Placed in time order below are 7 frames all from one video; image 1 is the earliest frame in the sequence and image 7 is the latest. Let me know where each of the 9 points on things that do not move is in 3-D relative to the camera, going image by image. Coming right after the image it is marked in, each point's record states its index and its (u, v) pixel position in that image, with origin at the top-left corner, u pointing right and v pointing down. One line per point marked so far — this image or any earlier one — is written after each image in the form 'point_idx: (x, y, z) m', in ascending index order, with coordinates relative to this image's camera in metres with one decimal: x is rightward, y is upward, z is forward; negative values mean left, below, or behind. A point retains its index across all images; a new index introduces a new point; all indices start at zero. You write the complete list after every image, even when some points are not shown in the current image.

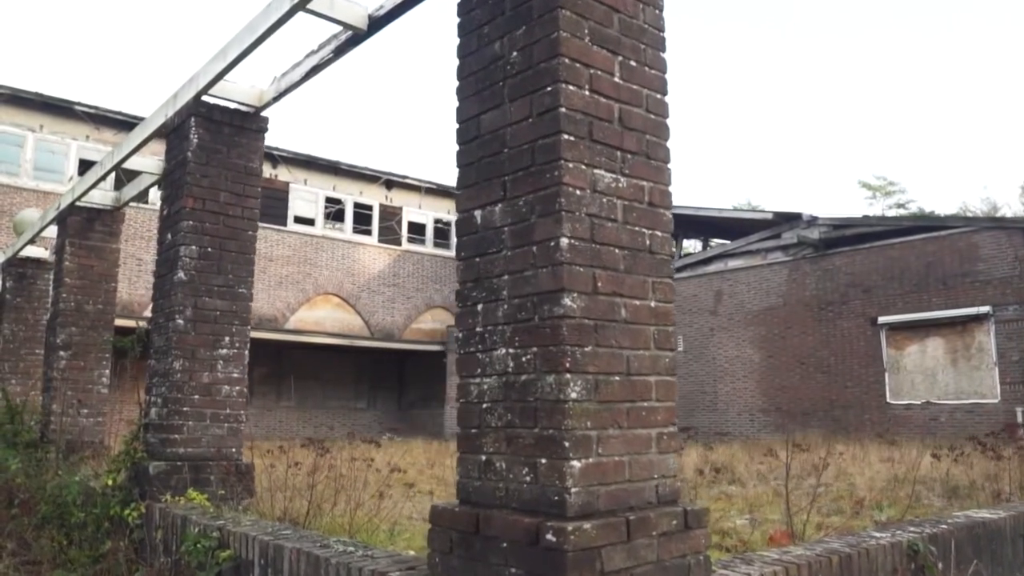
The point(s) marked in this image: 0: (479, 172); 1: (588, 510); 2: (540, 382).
0: (-0.2, +0.6, +3.2) m
1: (+0.4, -1.0, +2.7) m
2: (+0.1, -0.4, +2.8) m
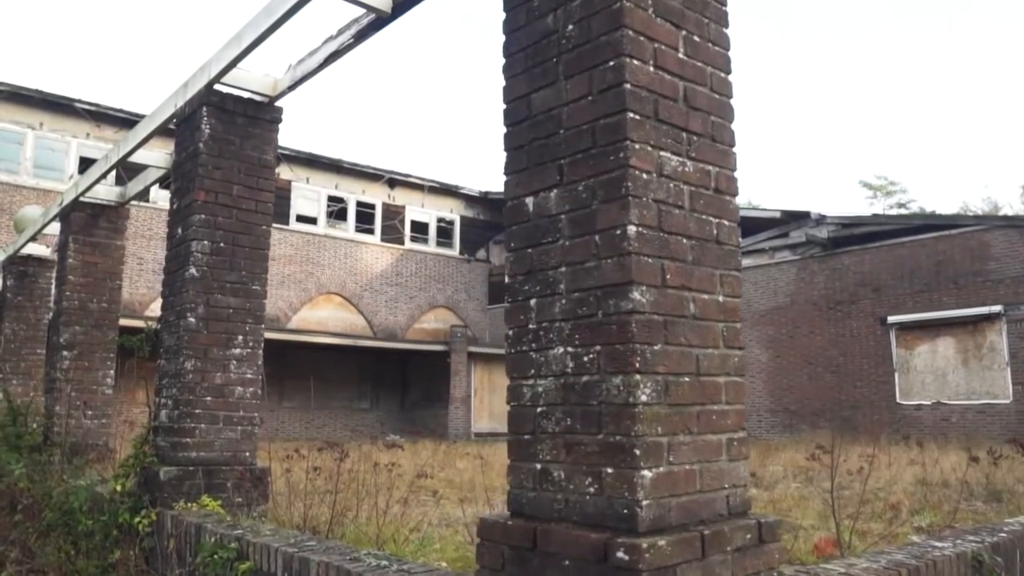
0: (+0.1, +0.7, +2.9) m
1: (+0.6, -1.0, +2.5) m
2: (+0.4, -0.4, +2.6) m
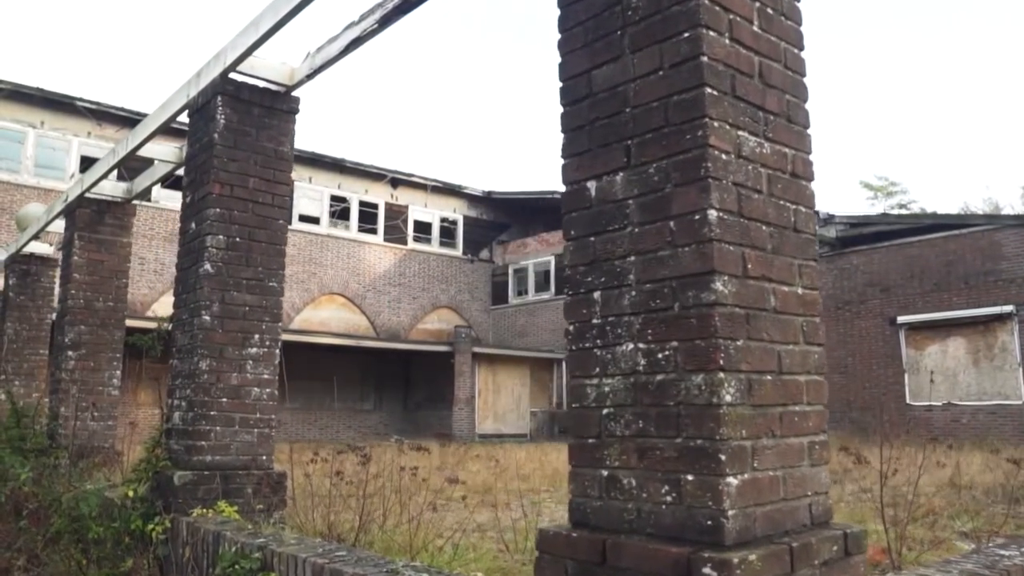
0: (+0.4, +0.7, +2.7) m
1: (+0.9, -0.9, +2.3) m
2: (+0.7, -0.4, +2.3) m
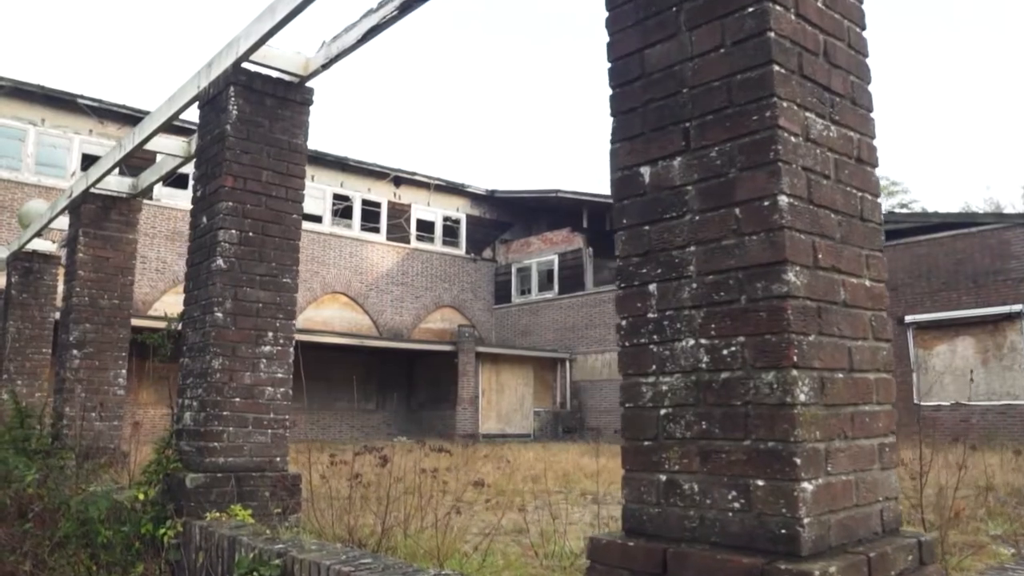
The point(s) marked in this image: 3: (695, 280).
0: (+0.6, +0.7, +2.5) m
1: (+1.1, -0.9, +2.1) m
2: (+0.9, -0.3, +2.2) m
3: (+0.7, 0.0, +2.3) m
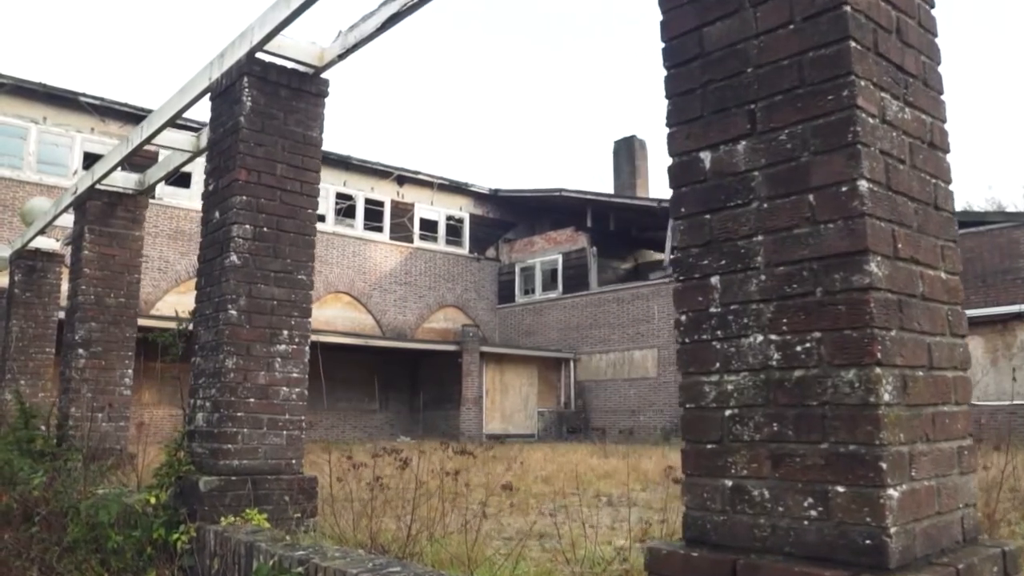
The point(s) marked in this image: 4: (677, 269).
0: (+0.8, +0.7, +2.4) m
1: (+1.3, -0.9, +1.9) m
2: (+1.1, -0.3, +2.0) m
3: (+0.9, +0.1, +2.2) m
4: (+0.6, +0.1, +2.4) m
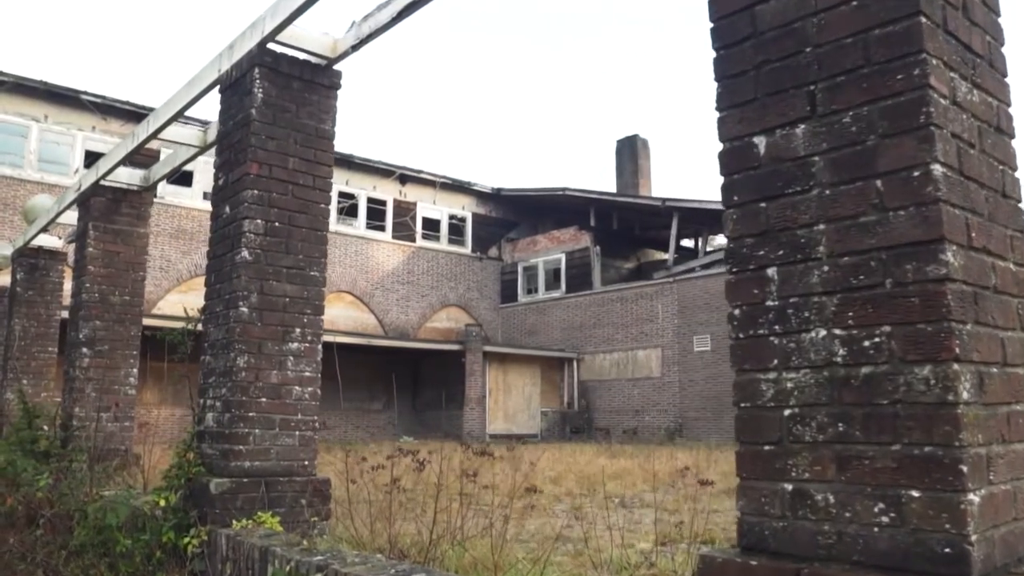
0: (+0.9, +0.8, +2.2) m
1: (+1.4, -0.9, +1.8) m
2: (+1.2, -0.3, +1.9) m
3: (+1.1, +0.1, +2.0) m
4: (+0.8, +0.1, +2.2) m
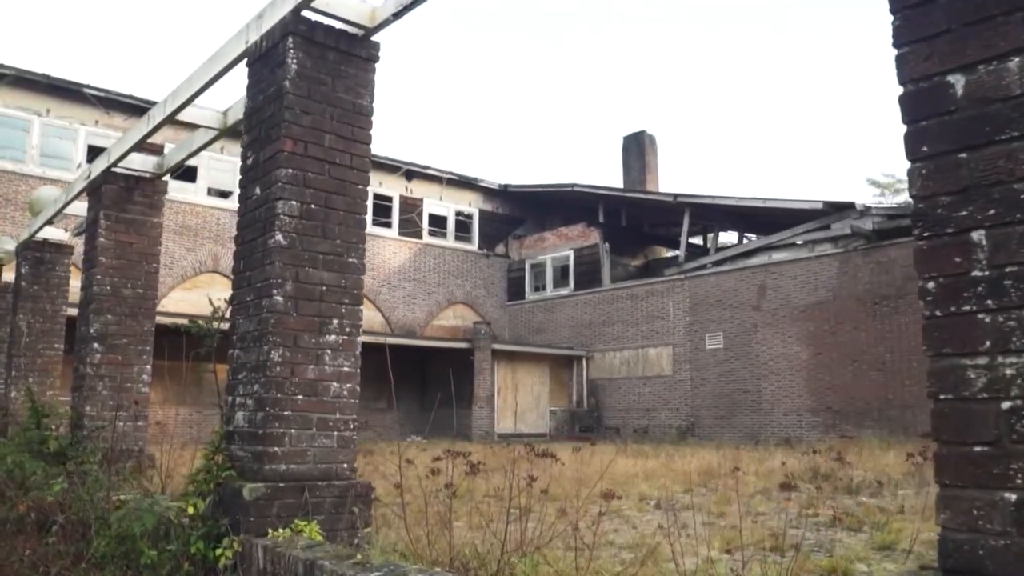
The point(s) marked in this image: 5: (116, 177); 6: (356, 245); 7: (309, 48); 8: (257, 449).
0: (+1.4, +0.9, +1.8) m
1: (+1.9, -0.8, +1.4) m
2: (+1.7, -0.2, +1.5) m
3: (+1.5, +0.2, +1.6) m
4: (+1.2, +0.2, +1.8) m
5: (-5.1, +1.4, +7.7) m
6: (-1.3, +0.4, +4.9) m
7: (-1.6, +1.9, +4.9) m
8: (-1.8, -1.2, +4.3) m
